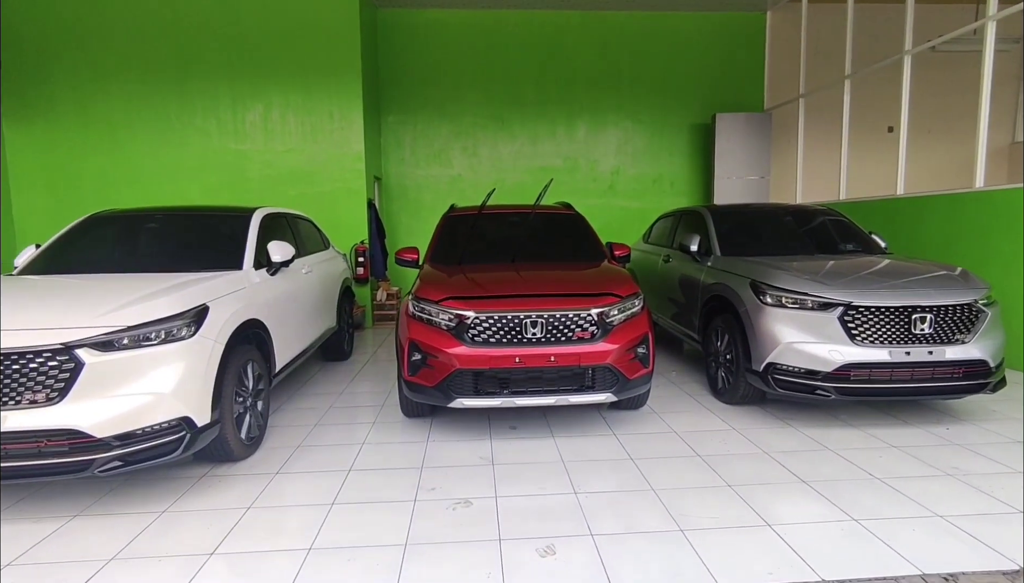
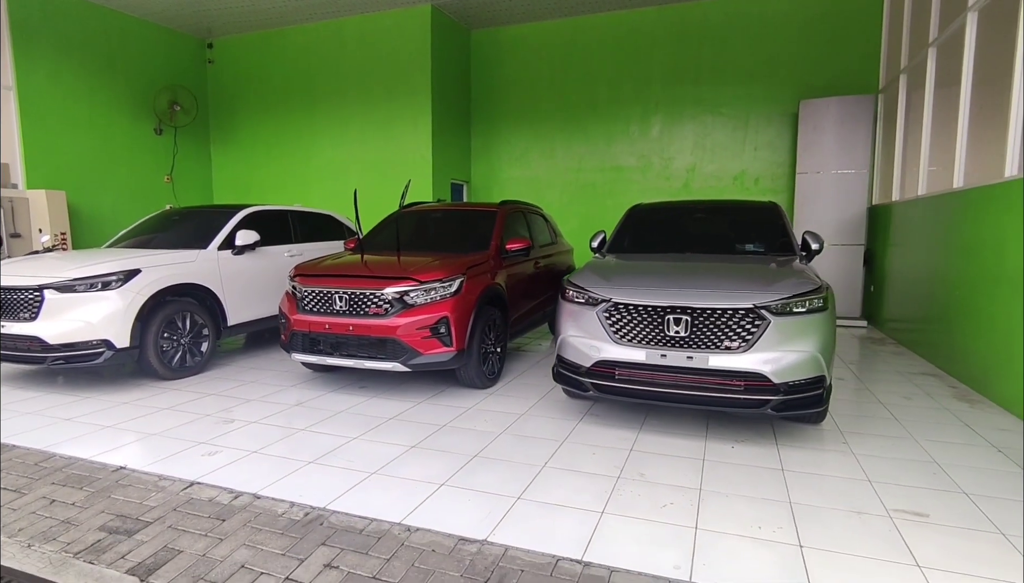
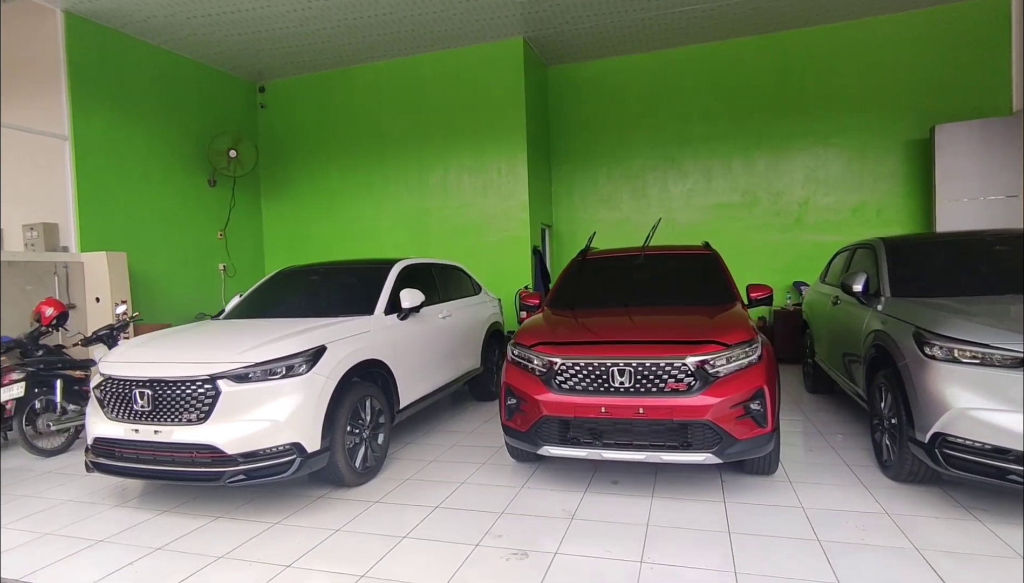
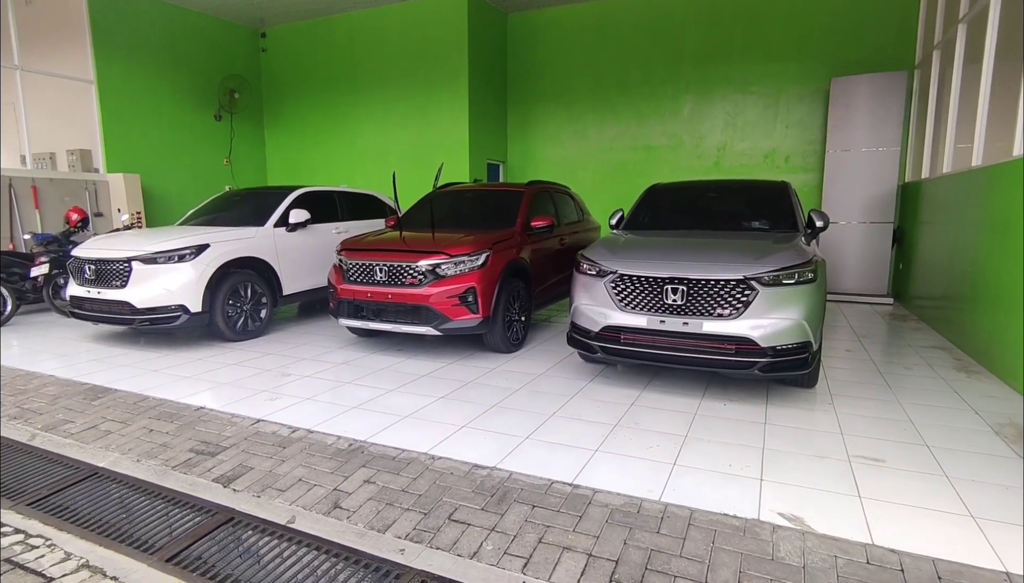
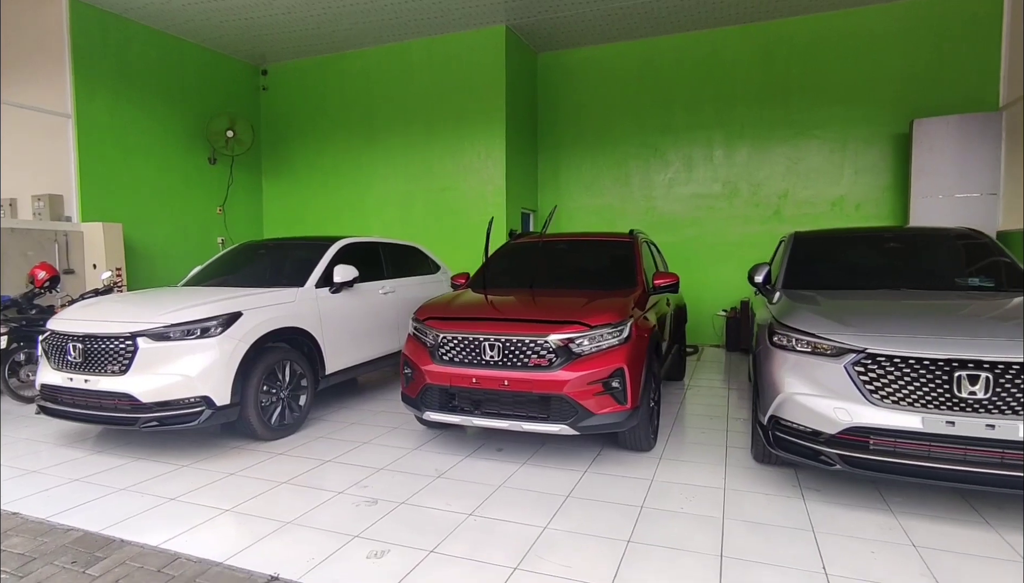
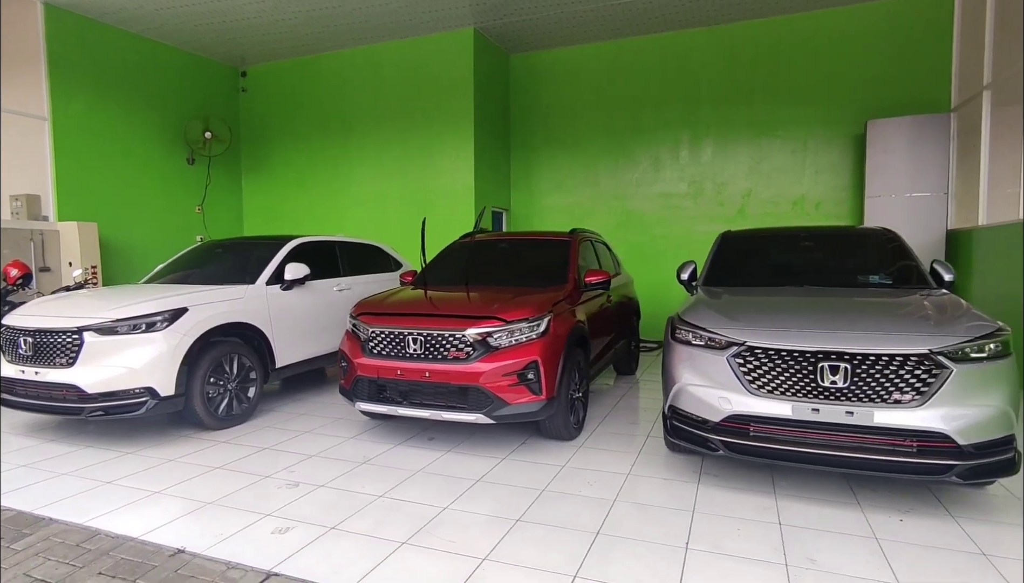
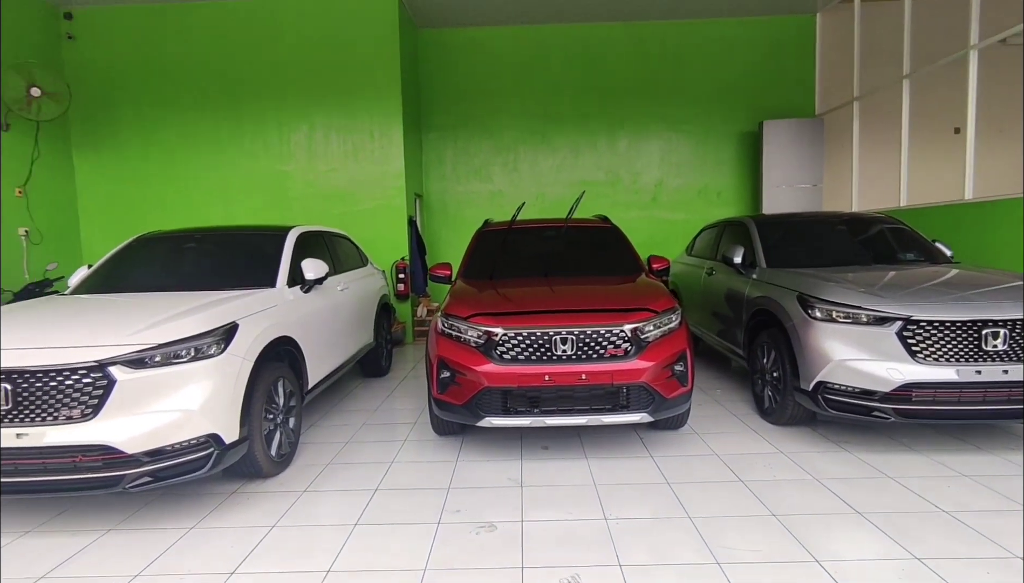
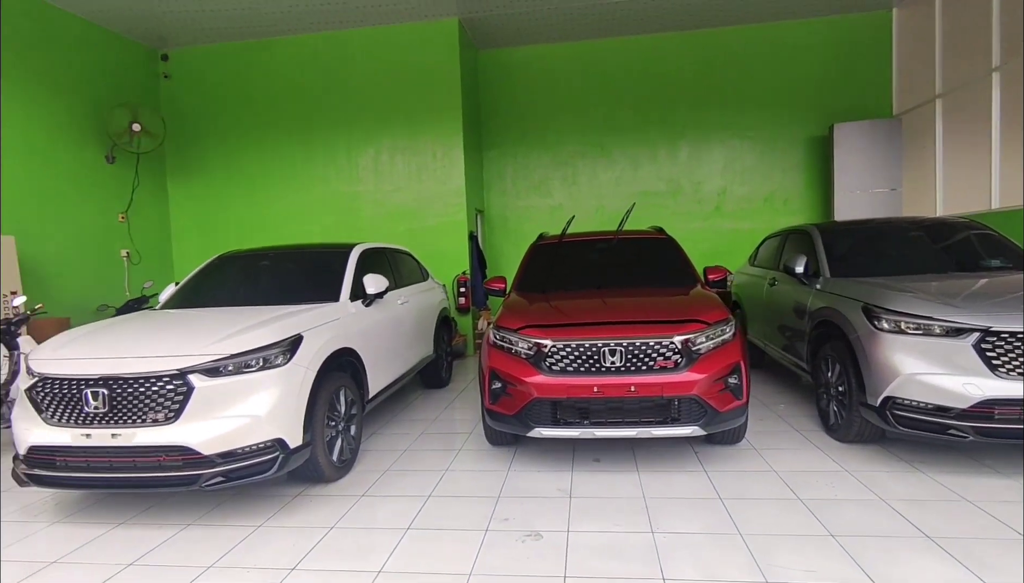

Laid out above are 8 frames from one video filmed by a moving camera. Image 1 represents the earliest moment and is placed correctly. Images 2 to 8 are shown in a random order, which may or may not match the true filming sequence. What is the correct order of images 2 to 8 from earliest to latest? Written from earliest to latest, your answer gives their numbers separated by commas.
7, 8, 3, 5, 6, 2, 4
